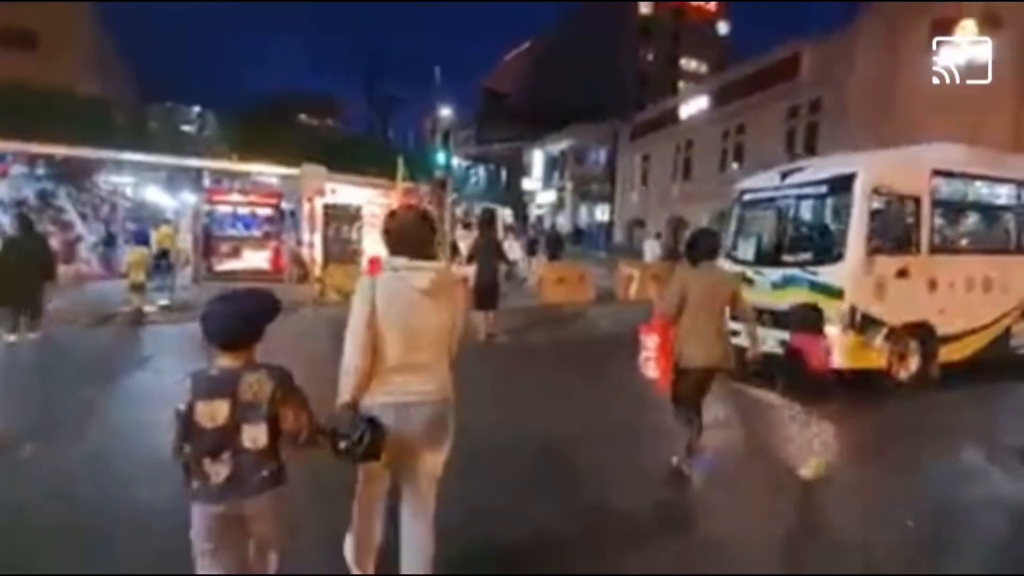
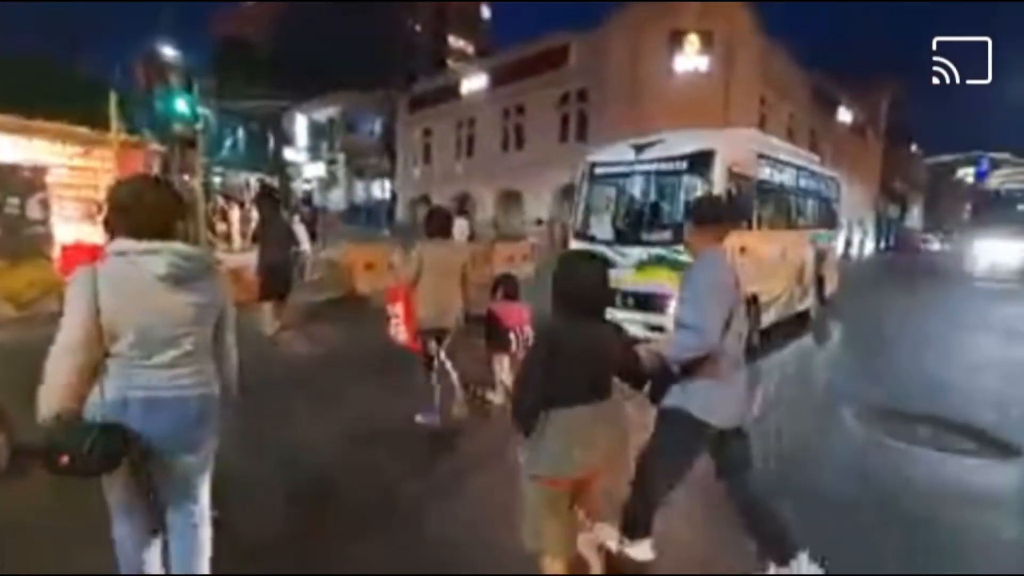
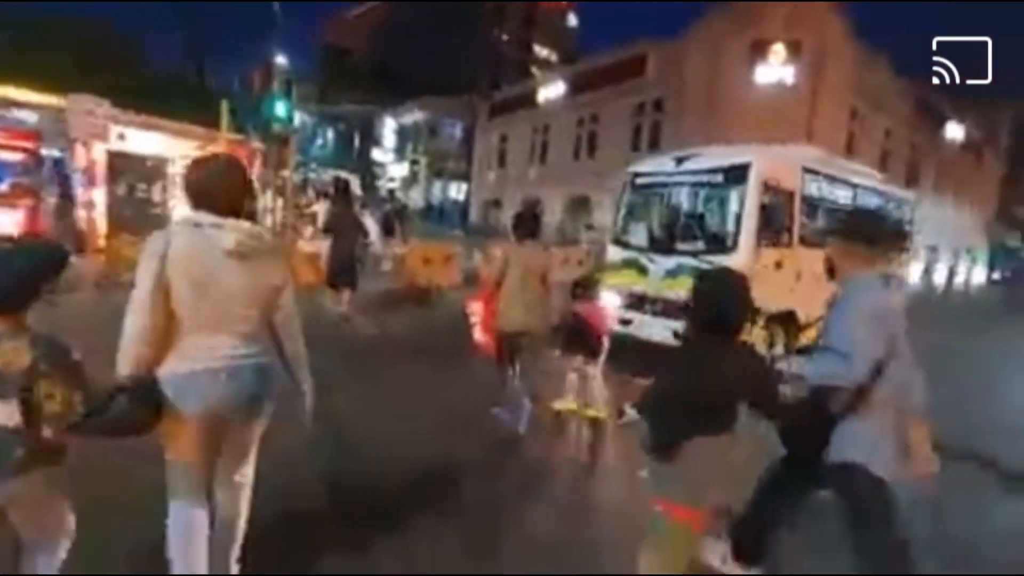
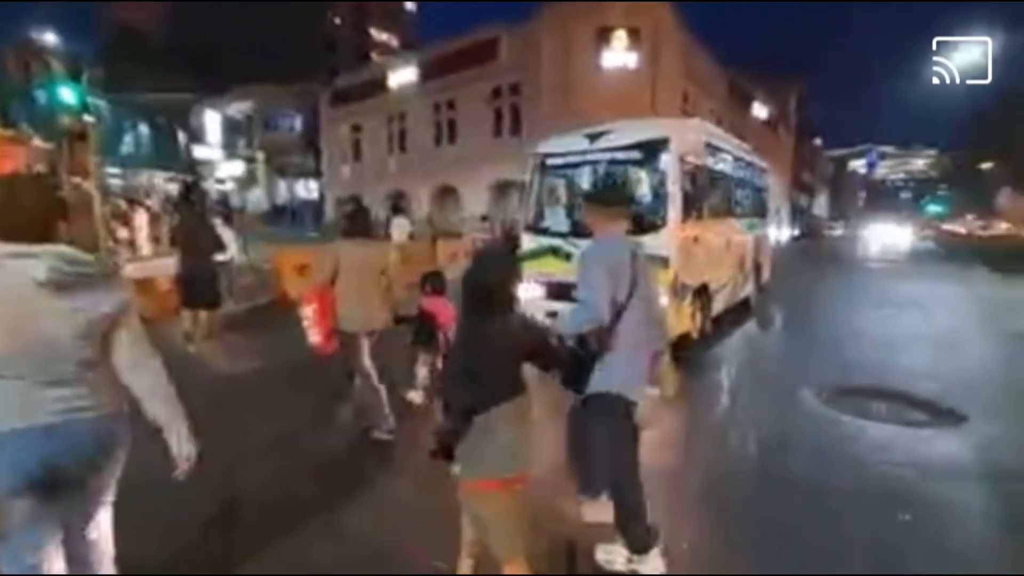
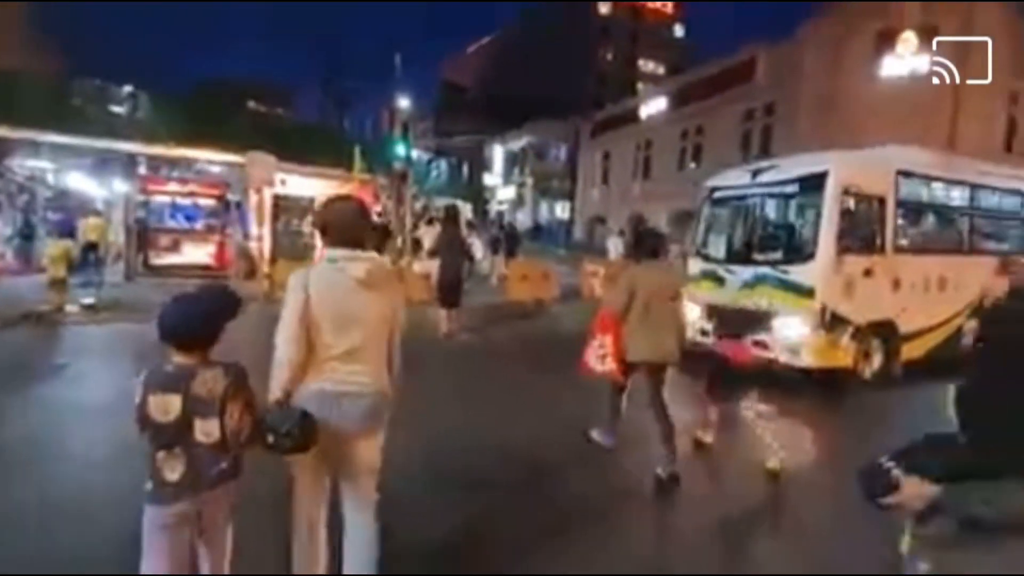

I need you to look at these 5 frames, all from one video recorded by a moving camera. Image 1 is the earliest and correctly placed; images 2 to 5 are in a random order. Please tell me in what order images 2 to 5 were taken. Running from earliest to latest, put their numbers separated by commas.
5, 3, 2, 4
